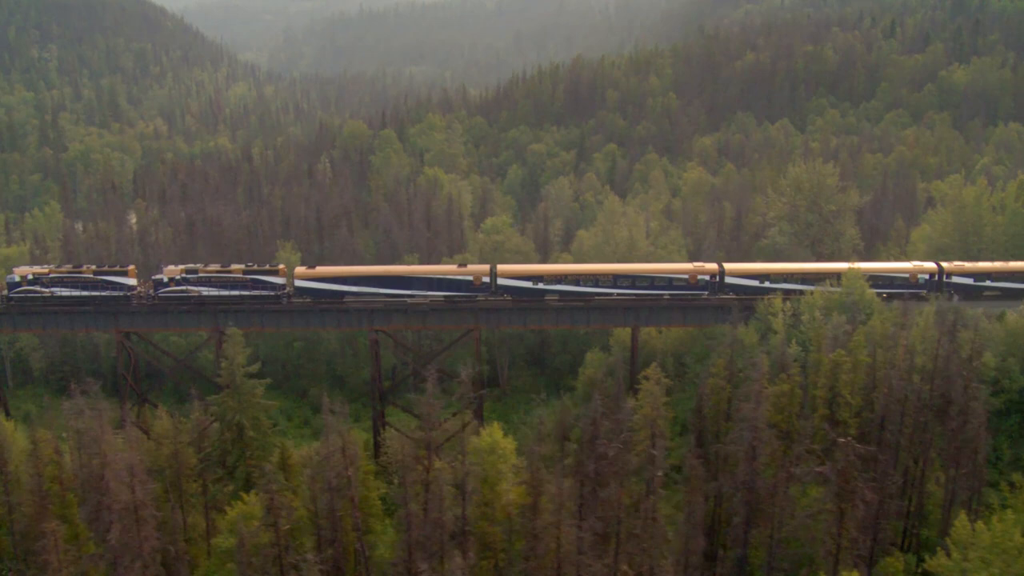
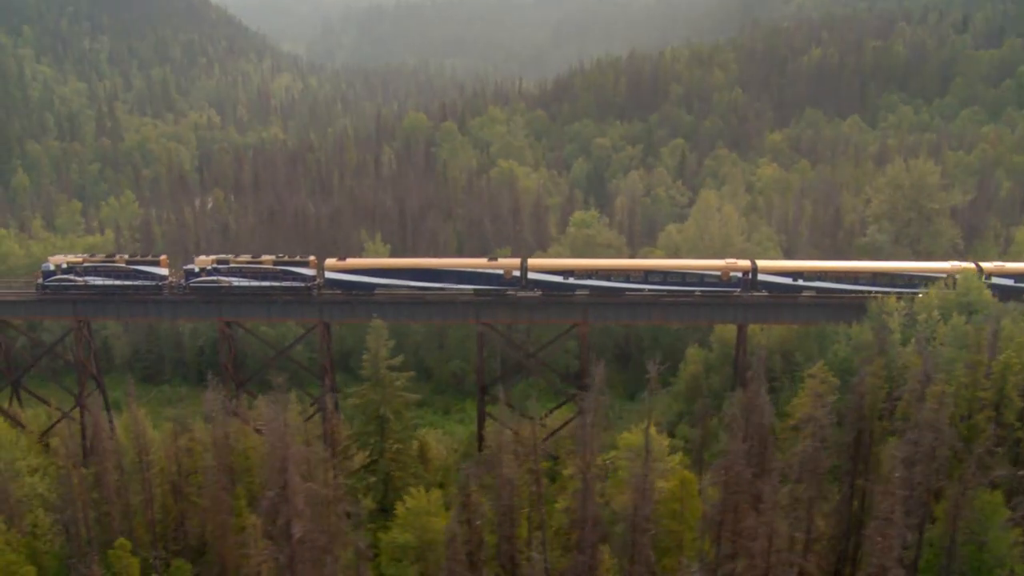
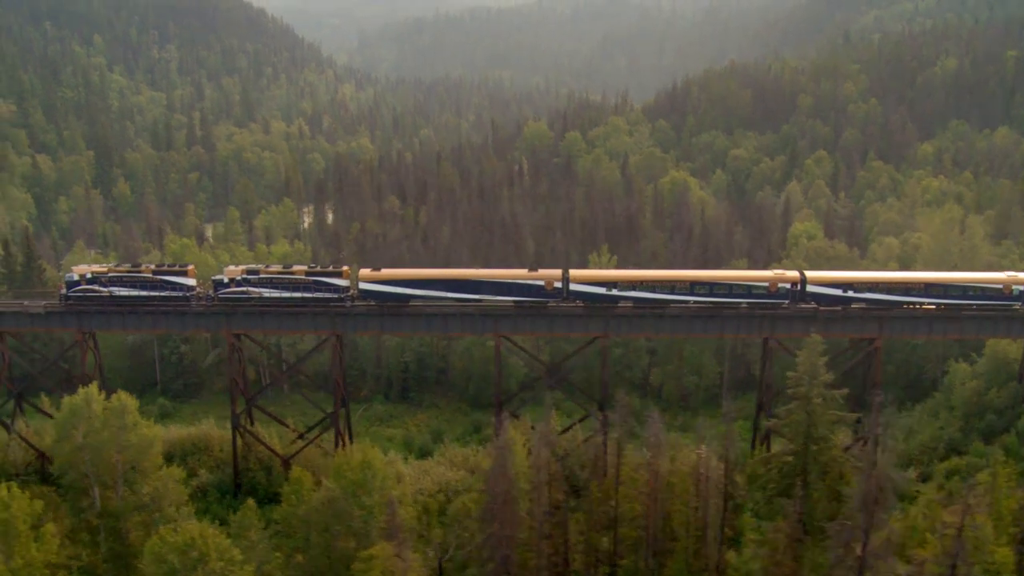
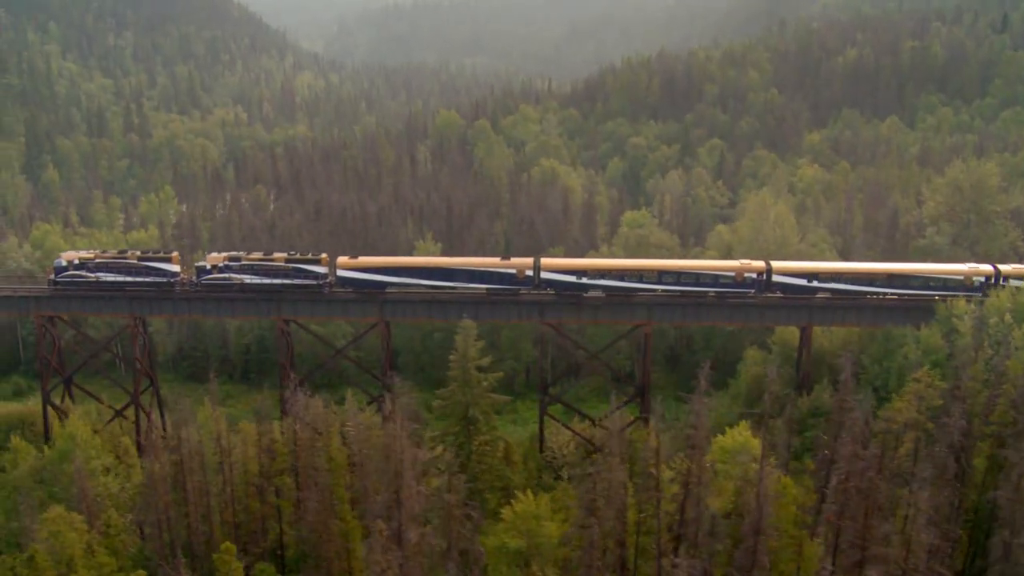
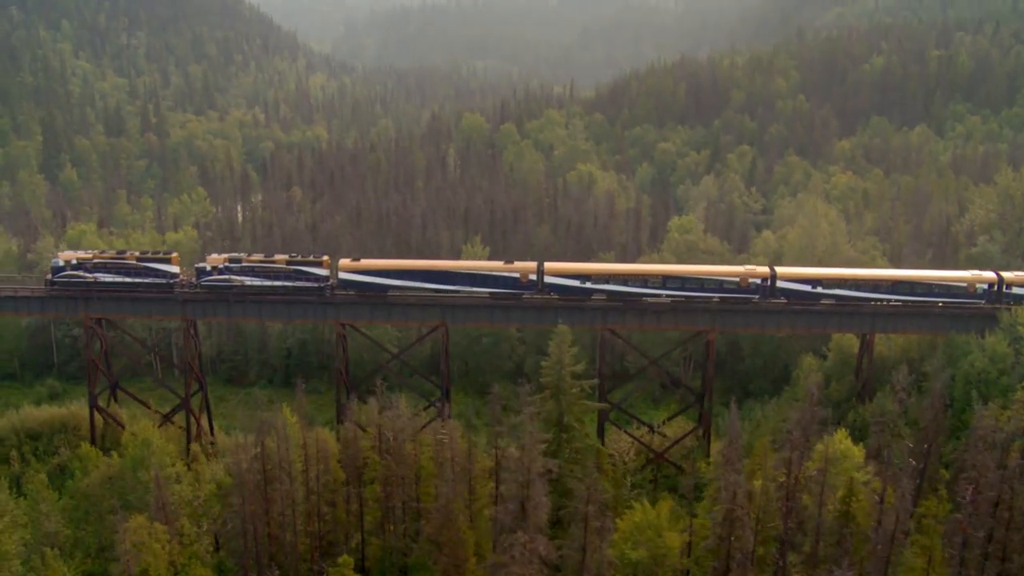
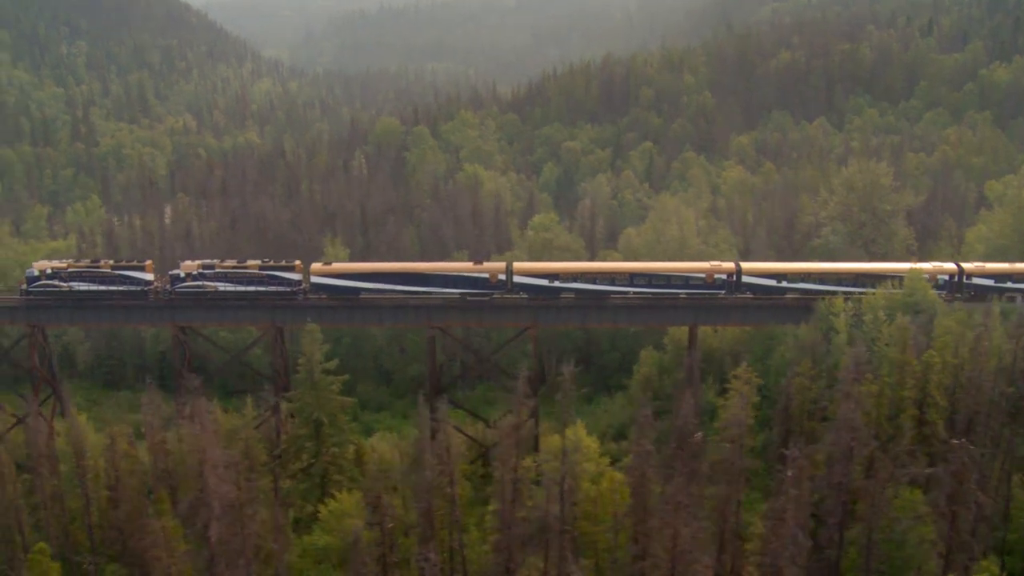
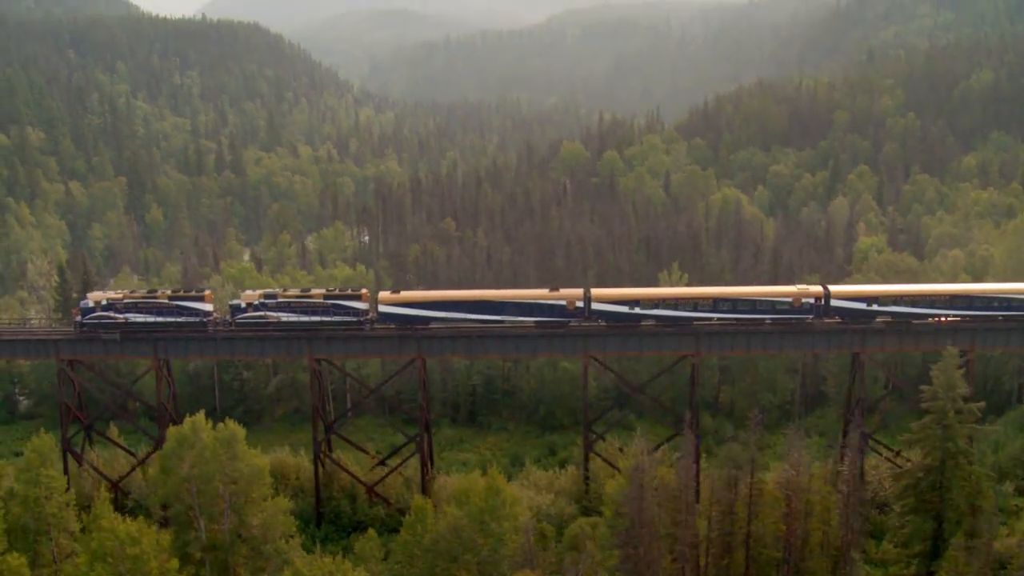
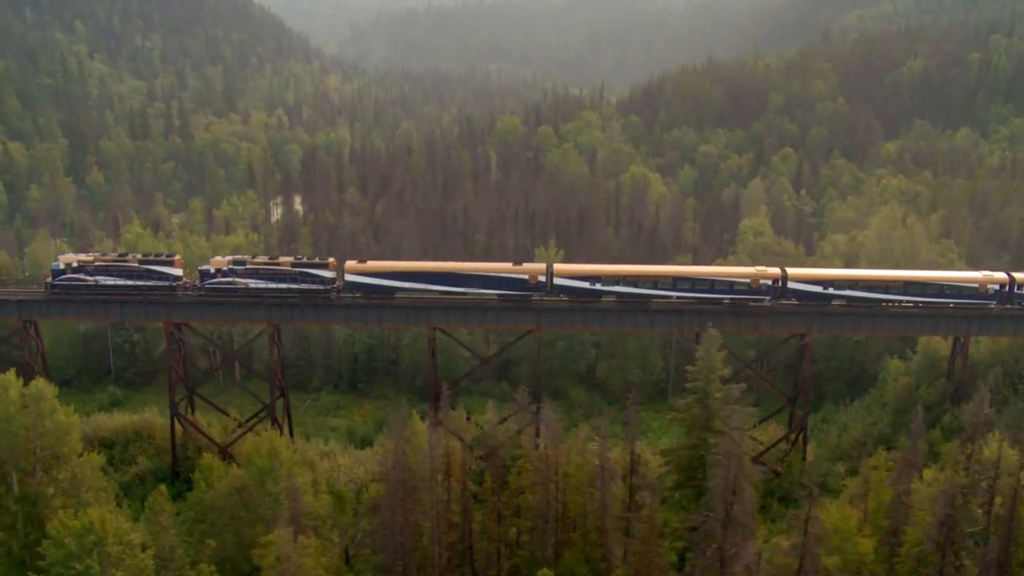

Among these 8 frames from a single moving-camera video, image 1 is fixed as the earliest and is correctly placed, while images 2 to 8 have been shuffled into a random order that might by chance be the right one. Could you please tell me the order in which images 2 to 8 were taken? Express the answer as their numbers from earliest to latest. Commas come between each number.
6, 2, 4, 5, 8, 3, 7
